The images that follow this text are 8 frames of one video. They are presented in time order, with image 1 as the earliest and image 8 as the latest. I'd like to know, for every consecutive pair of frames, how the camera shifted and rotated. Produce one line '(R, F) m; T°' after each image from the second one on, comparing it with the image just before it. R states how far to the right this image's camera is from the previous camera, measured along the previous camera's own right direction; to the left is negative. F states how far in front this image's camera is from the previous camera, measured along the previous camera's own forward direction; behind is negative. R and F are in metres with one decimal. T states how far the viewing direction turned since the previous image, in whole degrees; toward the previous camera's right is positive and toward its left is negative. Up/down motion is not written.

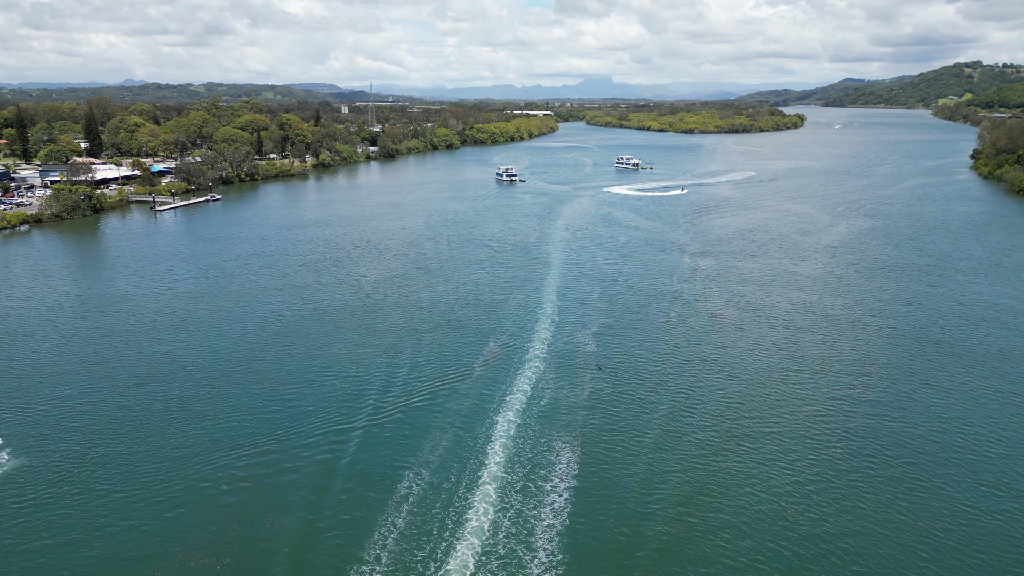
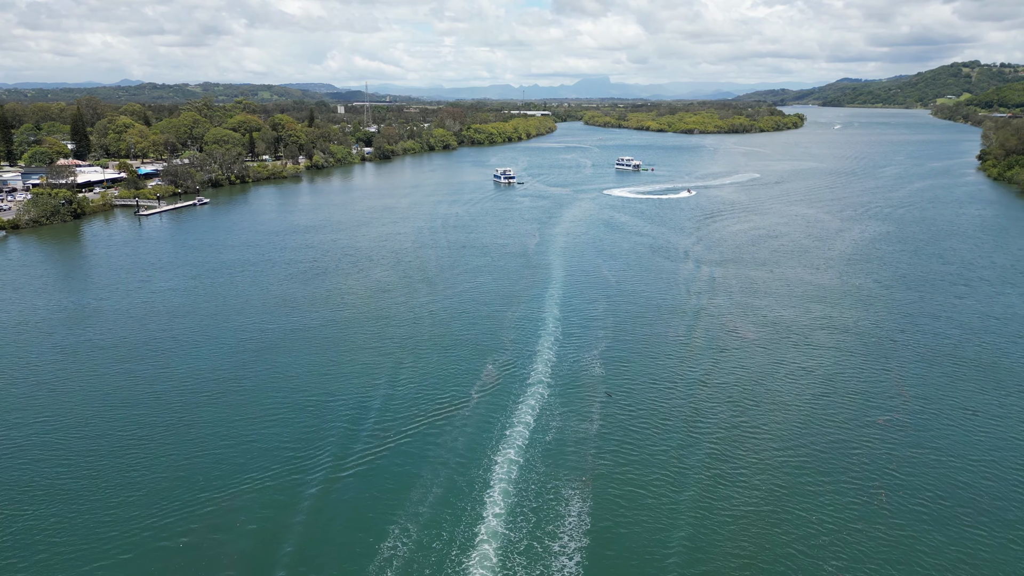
(-0.1, +1.3) m; 0°
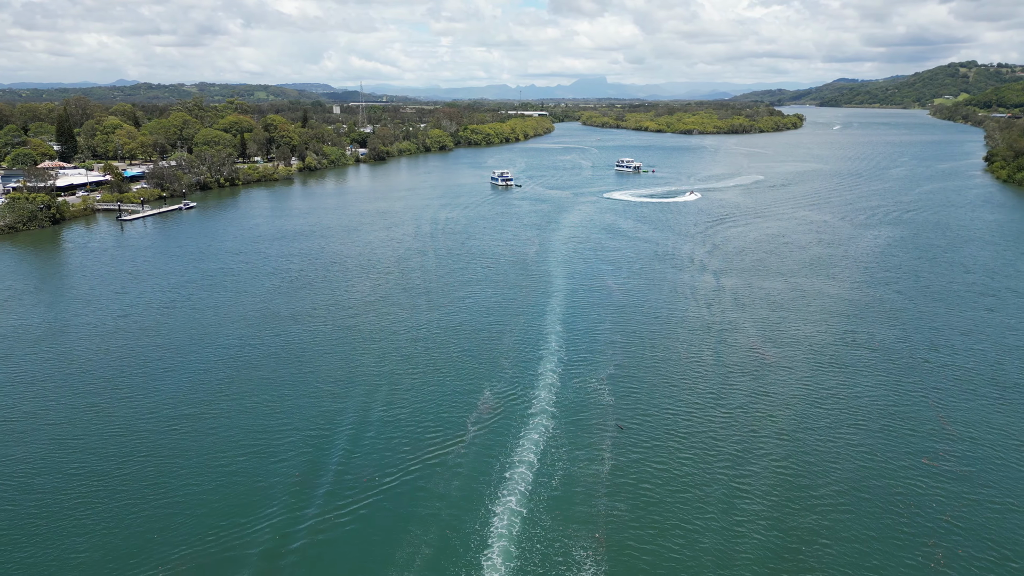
(-0.1, +1.4) m; 0°
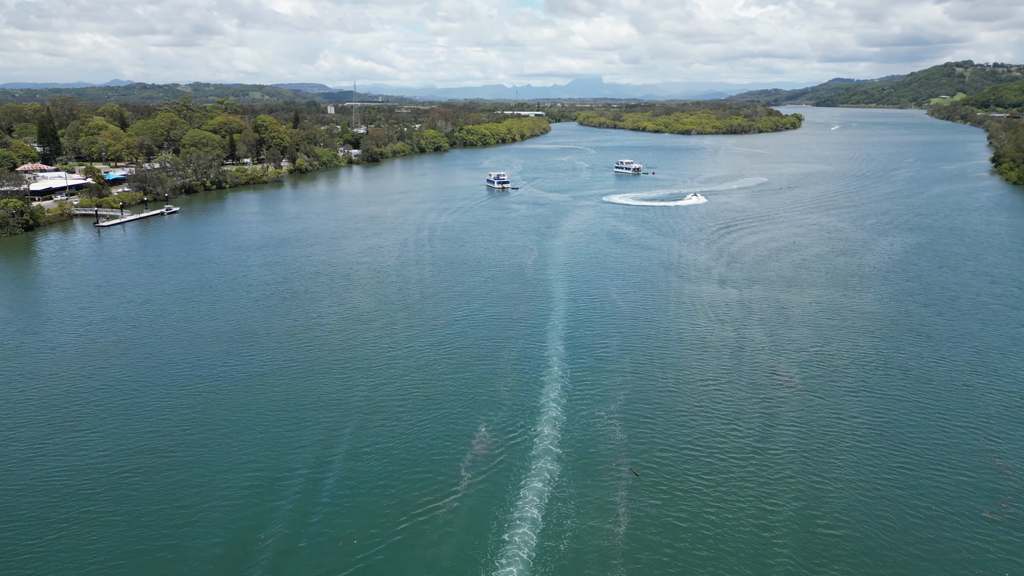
(0.0, +1.5) m; 0°
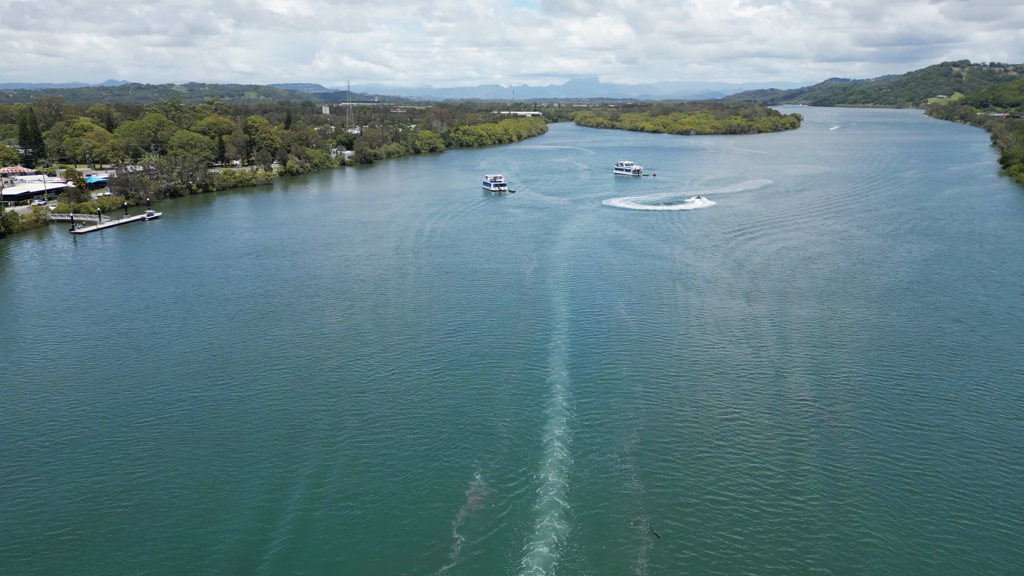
(0.0, +1.5) m; 0°
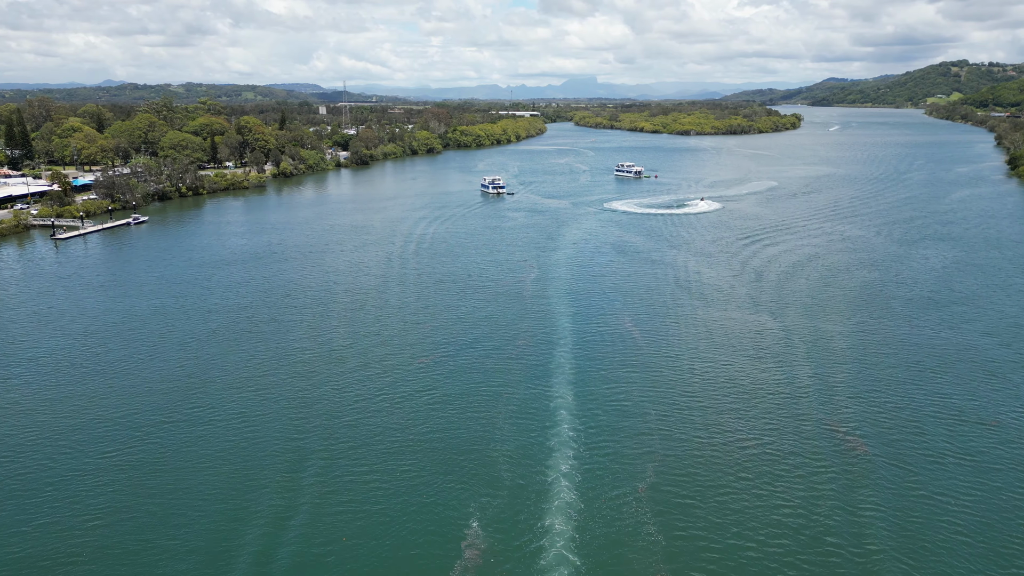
(0.0, +1.2) m; 0°
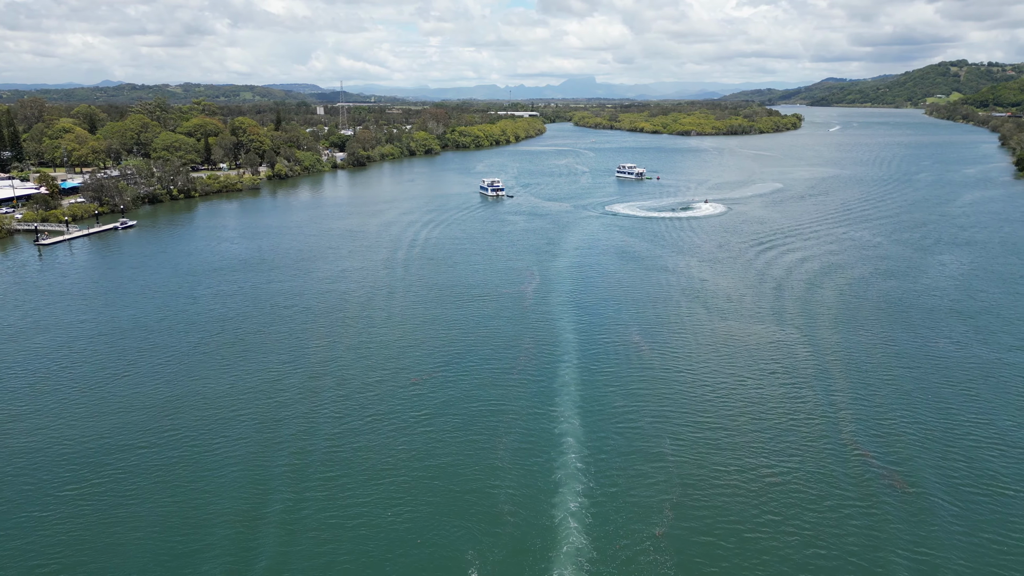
(-0.1, +1.0) m; 0°
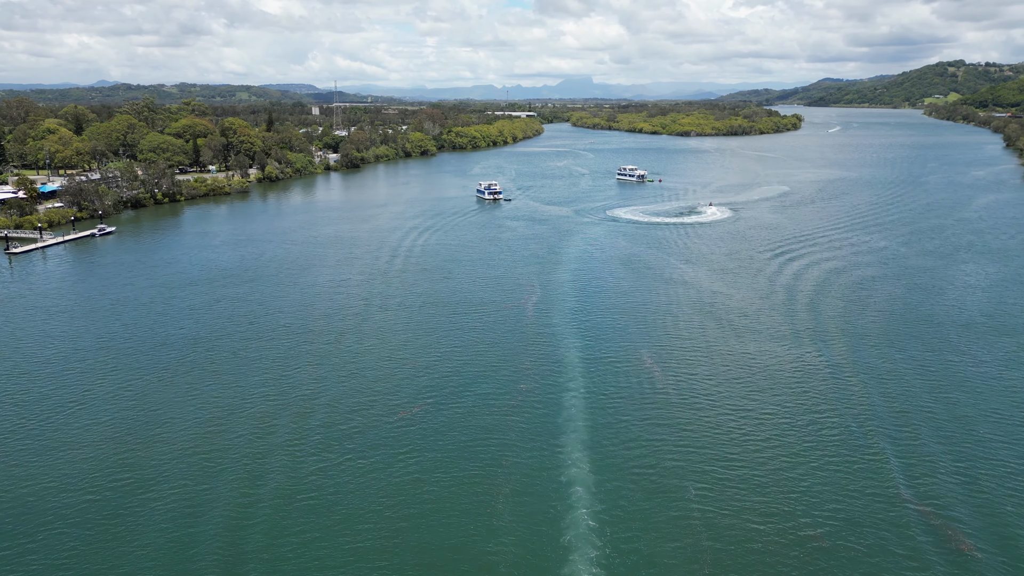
(-0.1, +1.5) m; 0°
